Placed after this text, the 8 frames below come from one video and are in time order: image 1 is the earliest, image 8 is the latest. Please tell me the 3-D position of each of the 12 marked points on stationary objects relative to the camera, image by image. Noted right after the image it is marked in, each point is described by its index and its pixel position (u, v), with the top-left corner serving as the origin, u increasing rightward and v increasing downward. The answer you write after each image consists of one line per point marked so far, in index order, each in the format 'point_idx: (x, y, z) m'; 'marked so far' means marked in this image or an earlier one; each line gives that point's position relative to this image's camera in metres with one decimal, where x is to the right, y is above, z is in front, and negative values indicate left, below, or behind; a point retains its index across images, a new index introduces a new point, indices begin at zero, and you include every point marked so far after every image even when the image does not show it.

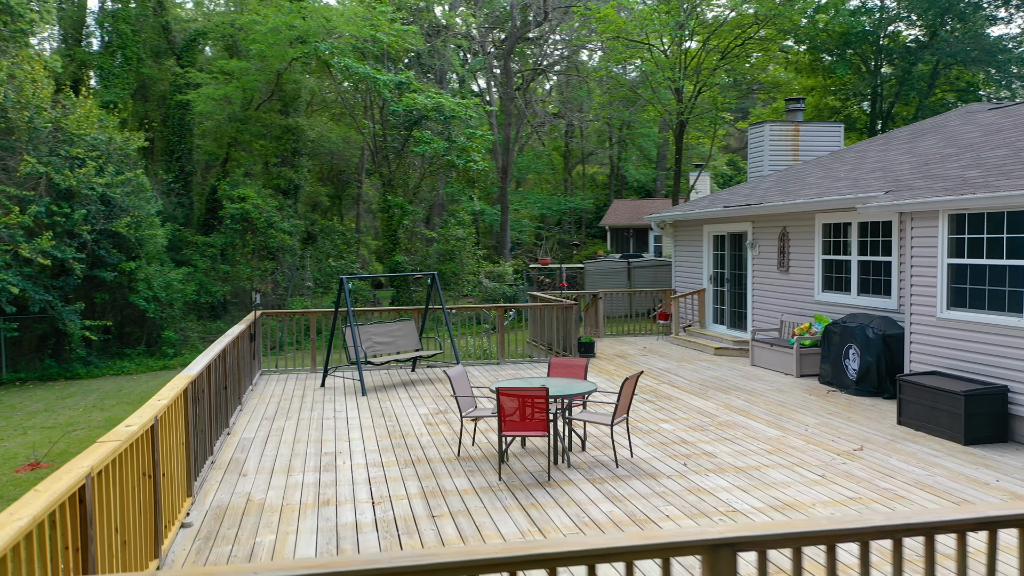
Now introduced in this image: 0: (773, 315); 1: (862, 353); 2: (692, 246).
0: (+3.7, -0.4, +11.6) m
1: (+3.8, -0.7, +8.7) m
2: (+3.2, +0.8, +14.4) m
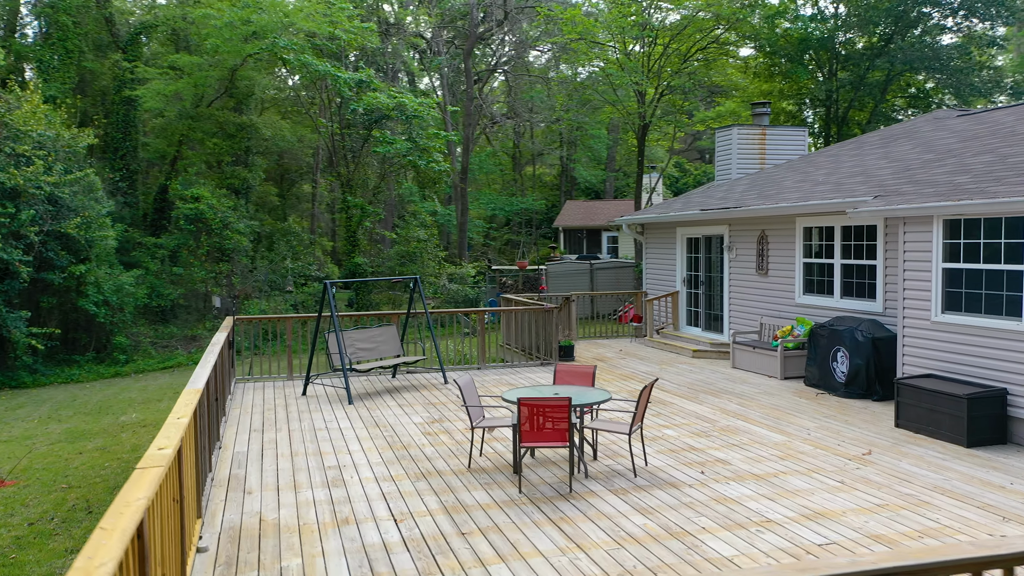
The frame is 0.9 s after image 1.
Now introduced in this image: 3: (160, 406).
0: (+3.5, -0.4, +11.7) m
1: (+3.7, -0.7, +8.8) m
2: (+2.7, +0.7, +14.4) m
3: (-5.4, -1.8, +12.6) m
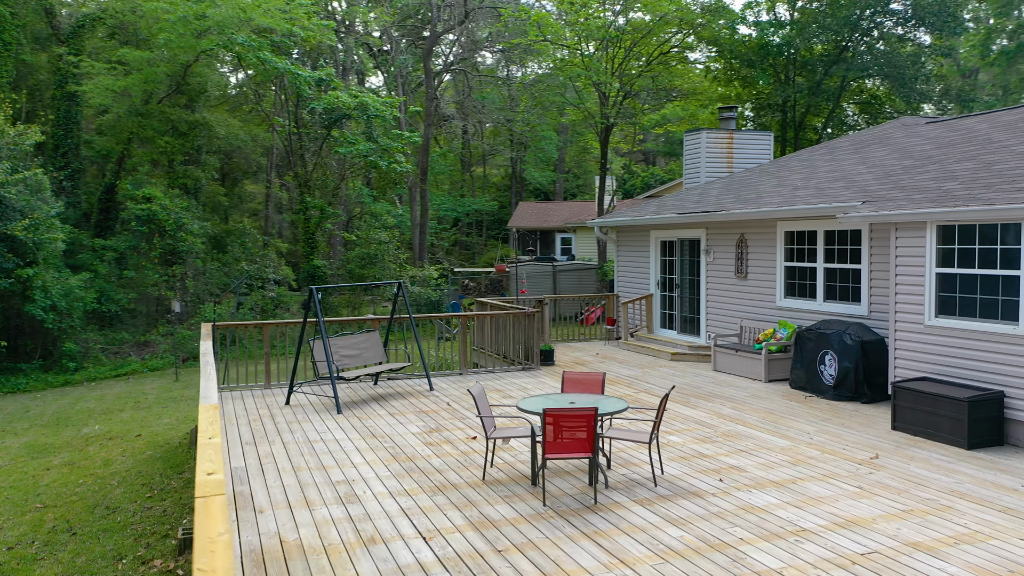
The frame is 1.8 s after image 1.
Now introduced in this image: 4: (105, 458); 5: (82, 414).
0: (+3.2, -0.5, +11.8) m
1: (+3.6, -0.8, +8.9) m
2: (+2.2, +0.7, +14.4) m
3: (-5.8, -1.9, +12.0) m
4: (-4.6, -1.9, +9.2) m
5: (-6.5, -1.9, +12.3) m
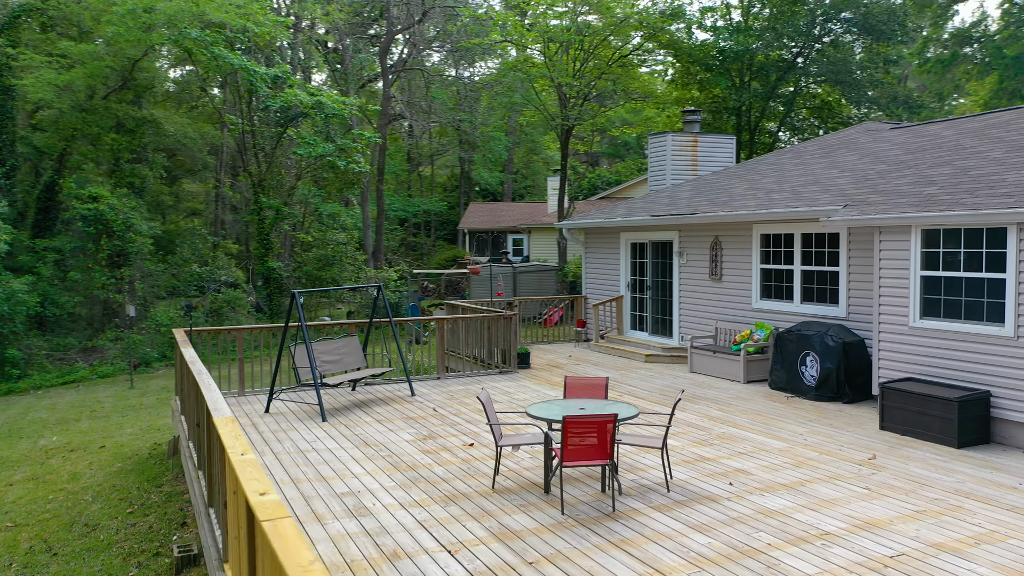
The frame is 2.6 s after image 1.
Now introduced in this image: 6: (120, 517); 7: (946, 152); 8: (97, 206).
0: (+2.8, -0.5, +11.9) m
1: (+3.5, -0.8, +9.1) m
2: (+1.7, +0.6, +14.5) m
3: (-6.1, -1.9, +11.5) m
4: (-4.7, -2.0, +8.7) m
5: (-6.9, -2.0, +11.7) m
6: (-3.3, -2.0, +6.9) m
7: (+5.1, +1.6, +9.6) m
8: (-9.4, +1.9, +18.4) m
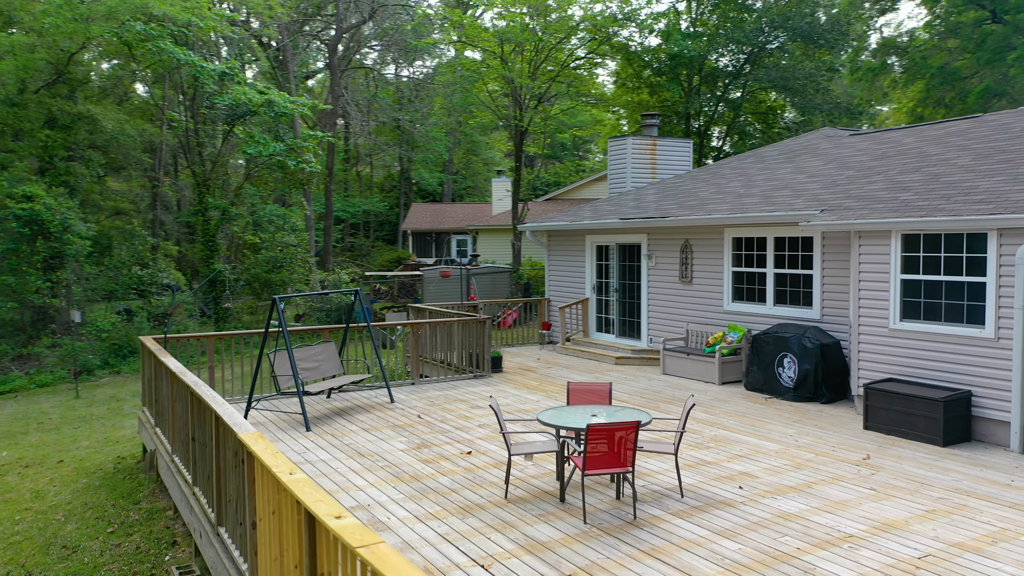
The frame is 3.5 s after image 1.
0: (+2.4, -0.5, +12.0) m
1: (+3.3, -0.8, +9.3) m
2: (+1.0, +0.6, +14.5) m
3: (-6.4, -2.0, +10.9) m
4: (-4.8, -2.0, +8.2) m
5: (-7.2, -2.0, +11.0) m
6: (-3.3, -2.0, +6.5) m
7: (+4.9, +1.6, +10.0) m
8: (-10.3, +1.8, +17.5) m
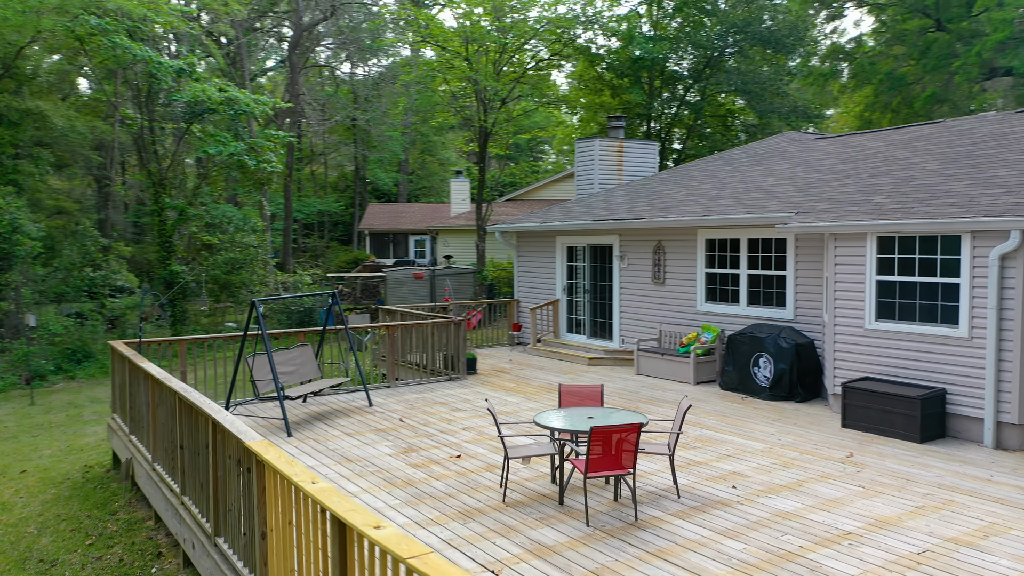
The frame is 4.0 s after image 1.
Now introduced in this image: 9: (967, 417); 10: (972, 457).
0: (+2.0, -0.6, +12.1) m
1: (+3.0, -0.8, +9.4) m
2: (+0.5, +0.6, +14.5) m
3: (-6.7, -2.1, +10.4) m
4: (-5.0, -2.1, +7.9) m
5: (-7.5, -2.1, +10.5) m
6: (-3.4, -2.0, +6.3) m
7: (+4.6, +1.6, +10.2) m
8: (-11.0, +1.7, +16.8) m
9: (+4.2, -1.2, +7.5) m
10: (+4.0, -1.5, +7.0) m
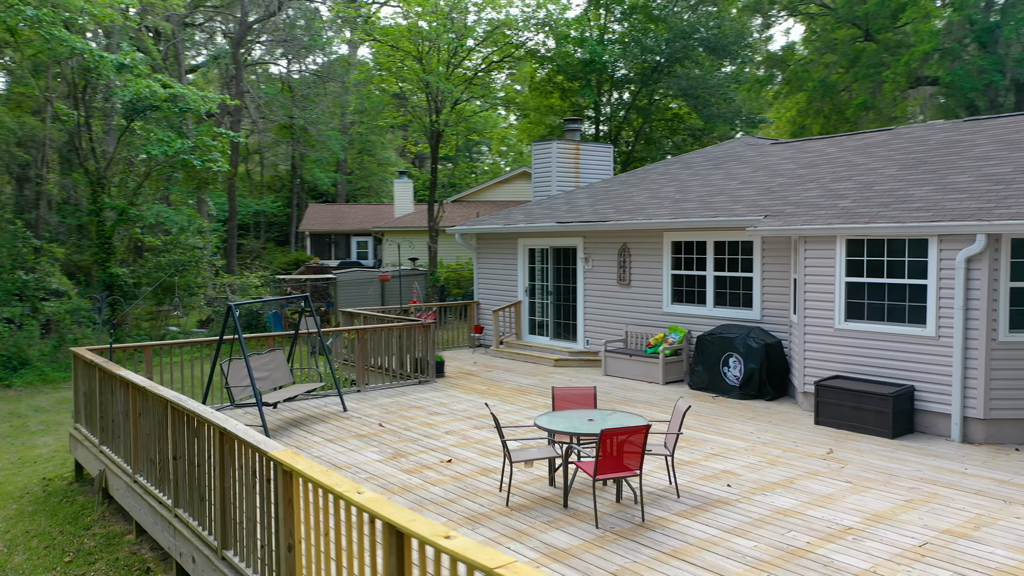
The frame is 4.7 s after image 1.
0: (+1.5, -0.6, +12.2) m
1: (+2.8, -0.9, +9.6) m
2: (-0.2, +0.5, +14.5) m
3: (-7.1, -2.1, +9.8) m
4: (-5.1, -2.1, +7.5) m
5: (-7.9, -2.1, +9.9) m
6: (-3.4, -2.1, +6.0) m
7: (+4.3, +1.6, +10.6) m
8: (-11.9, +1.6, +15.9) m
9: (+4.1, -1.2, +7.9) m
10: (+3.9, -1.5, +7.3) m
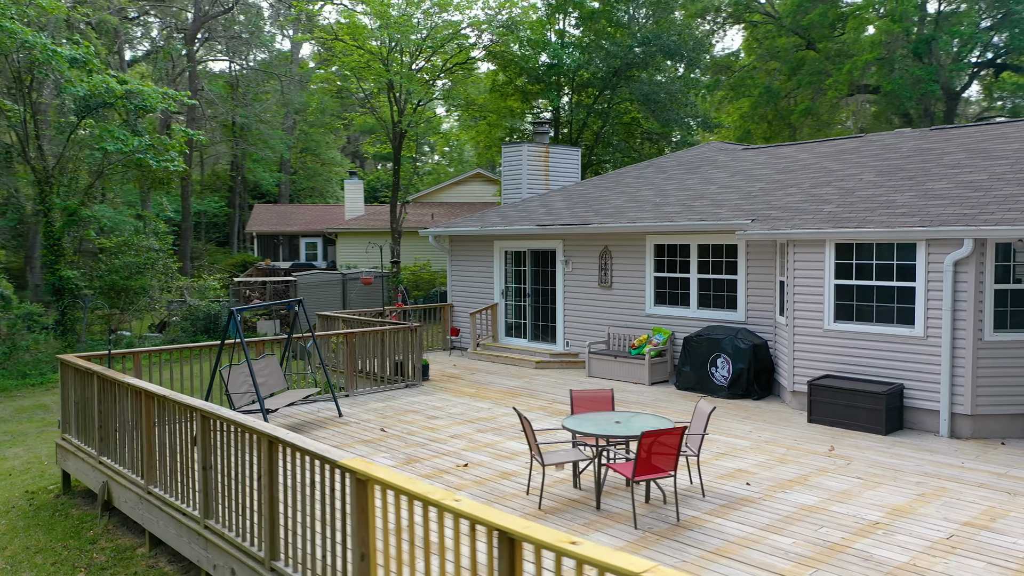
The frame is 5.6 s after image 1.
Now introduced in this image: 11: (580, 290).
0: (+1.3, -0.6, +12.4) m
1: (+2.7, -0.9, +9.9) m
2: (-0.6, +0.5, +14.5) m
3: (-7.1, -2.2, +9.3) m
4: (-5.0, -2.2, +7.1) m
5: (-7.9, -2.2, +9.3) m
6: (-3.1, -2.1, +5.8) m
7: (+4.1, +1.5, +10.9) m
8: (-12.4, +1.6, +14.9) m
9: (+4.2, -1.2, +8.2) m
10: (+4.0, -1.5, +7.6) m
11: (+1.1, 0.0, +12.6) m
